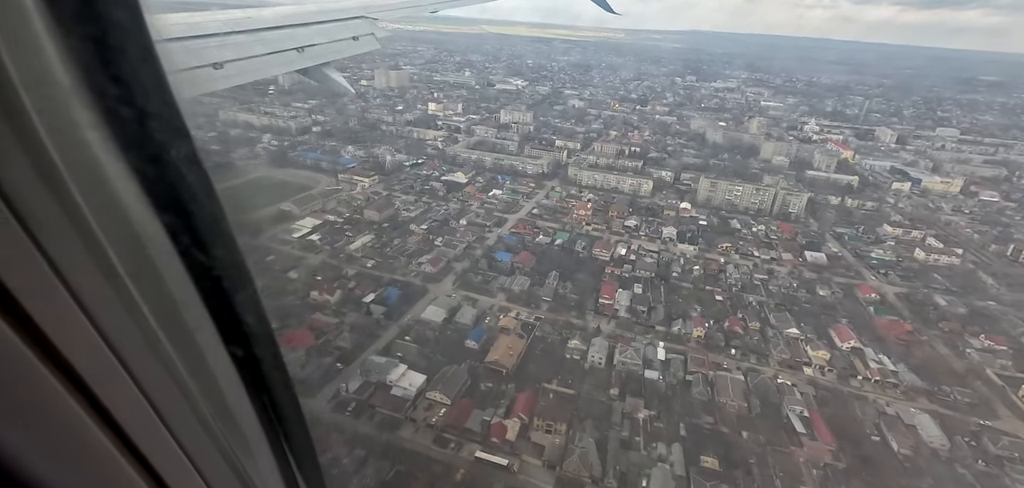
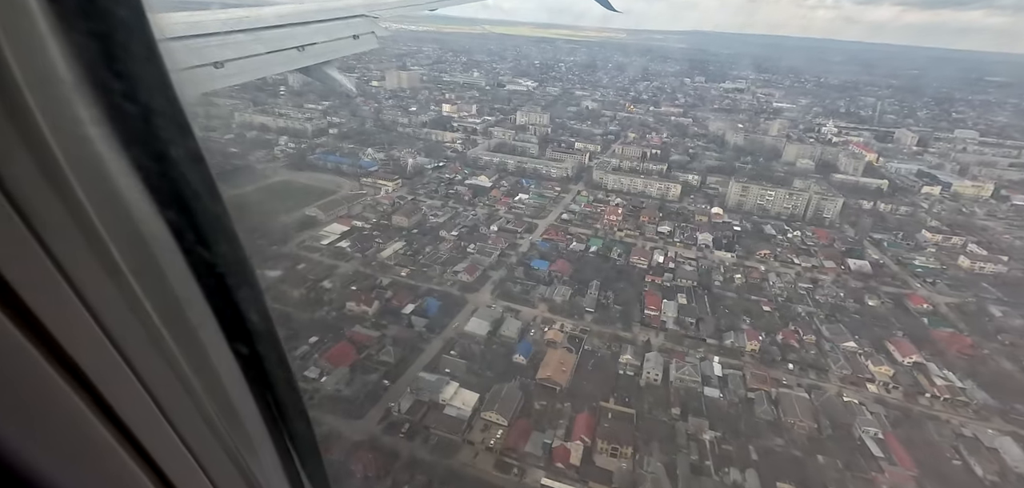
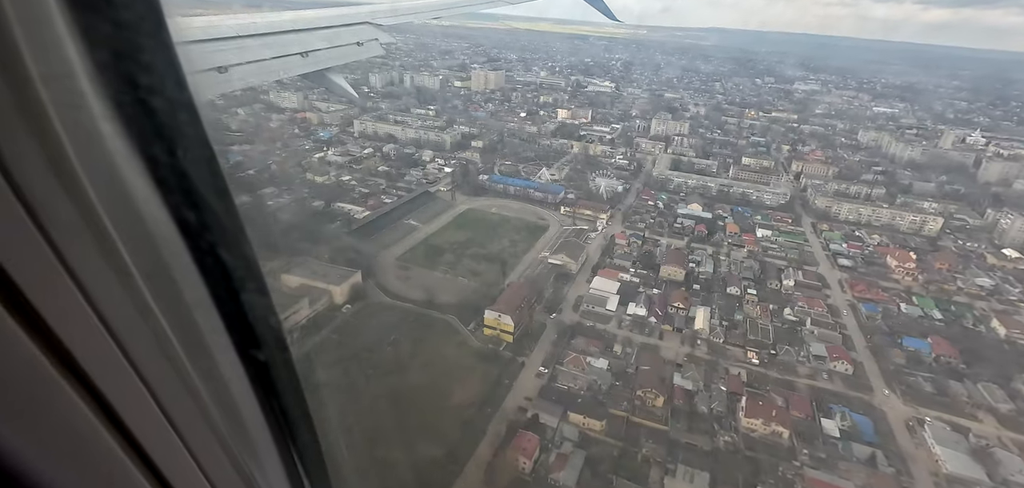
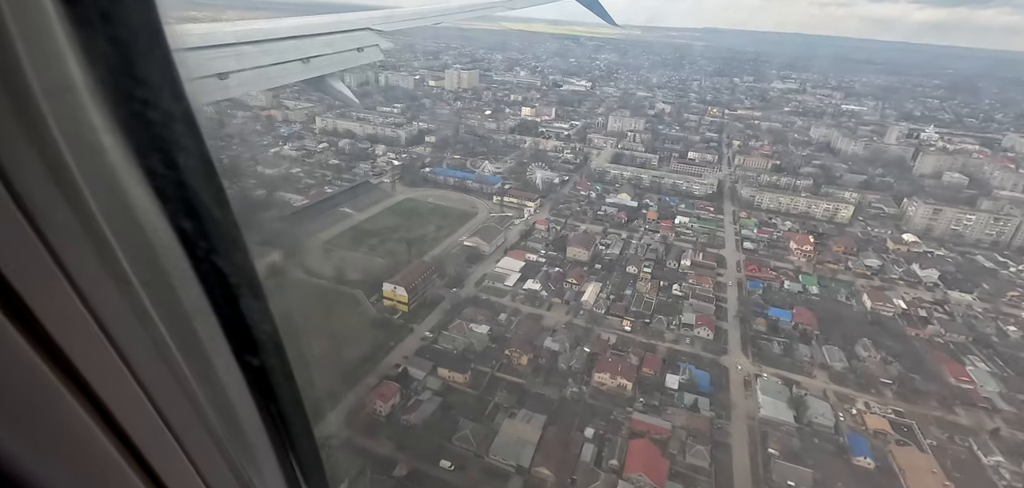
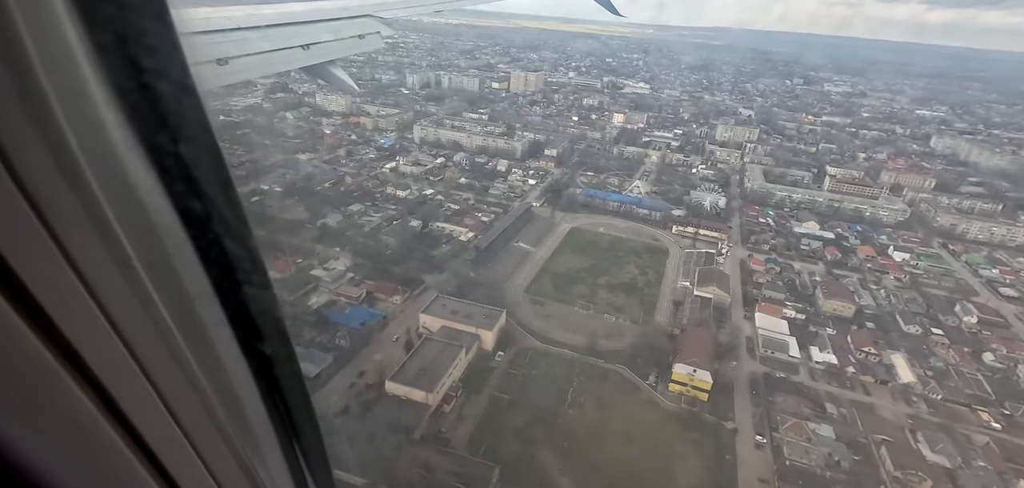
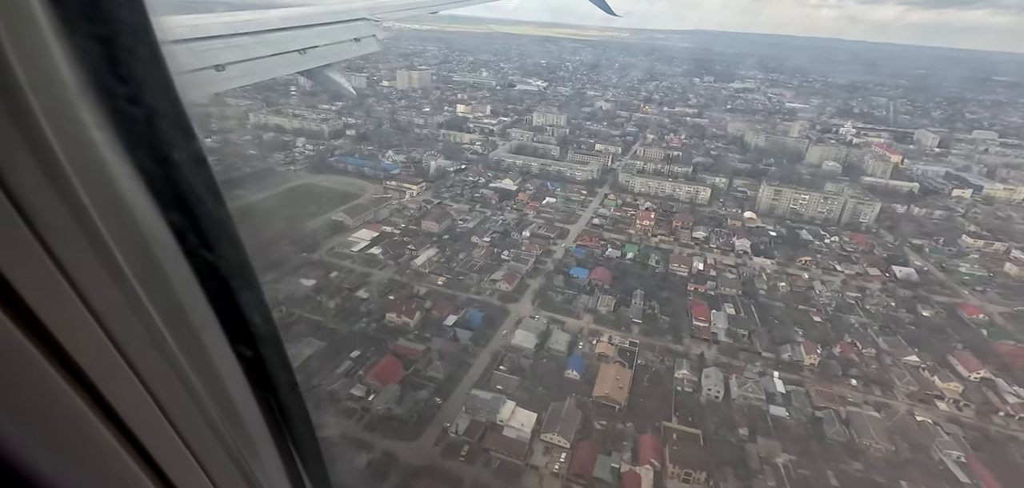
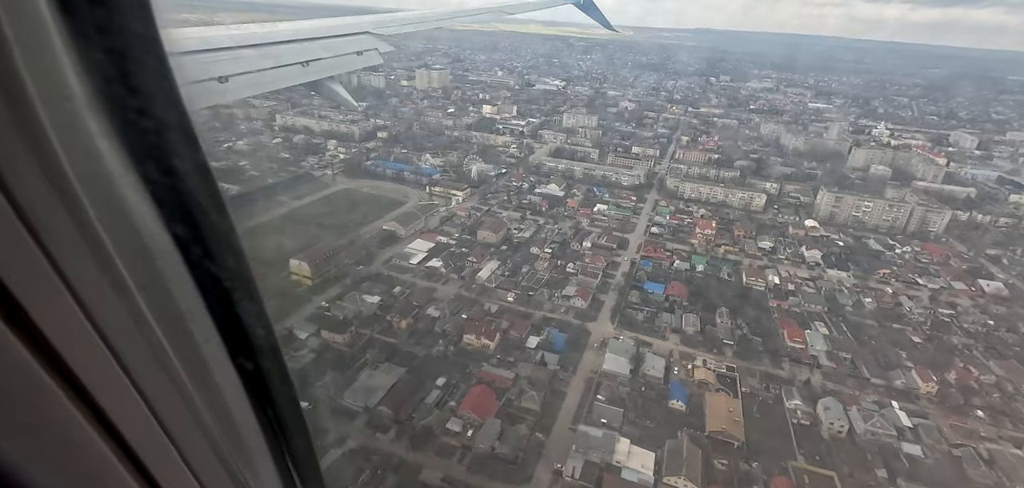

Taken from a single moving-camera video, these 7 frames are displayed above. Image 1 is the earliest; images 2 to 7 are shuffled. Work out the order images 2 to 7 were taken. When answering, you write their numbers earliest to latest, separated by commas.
2, 6, 7, 4, 3, 5
